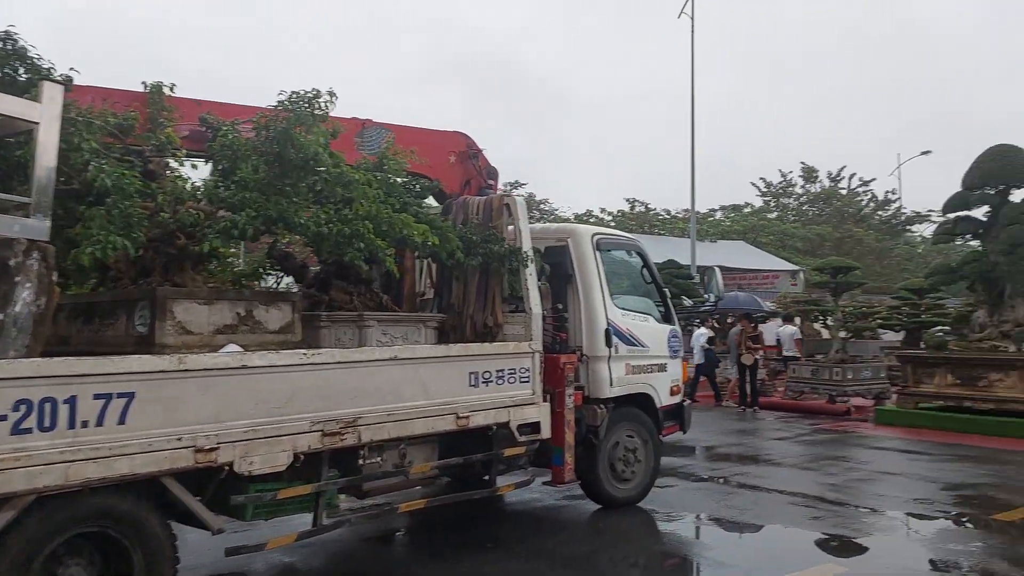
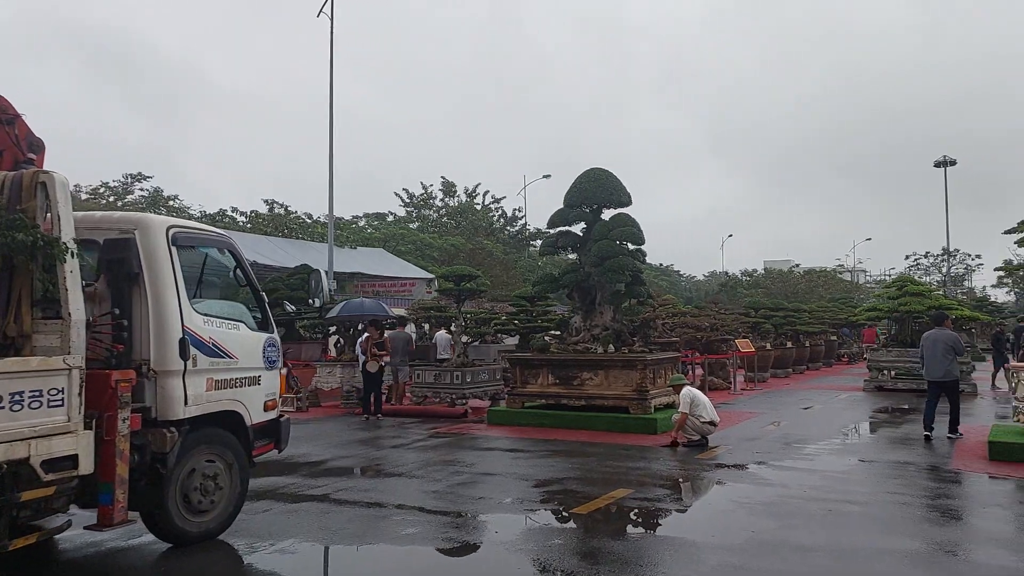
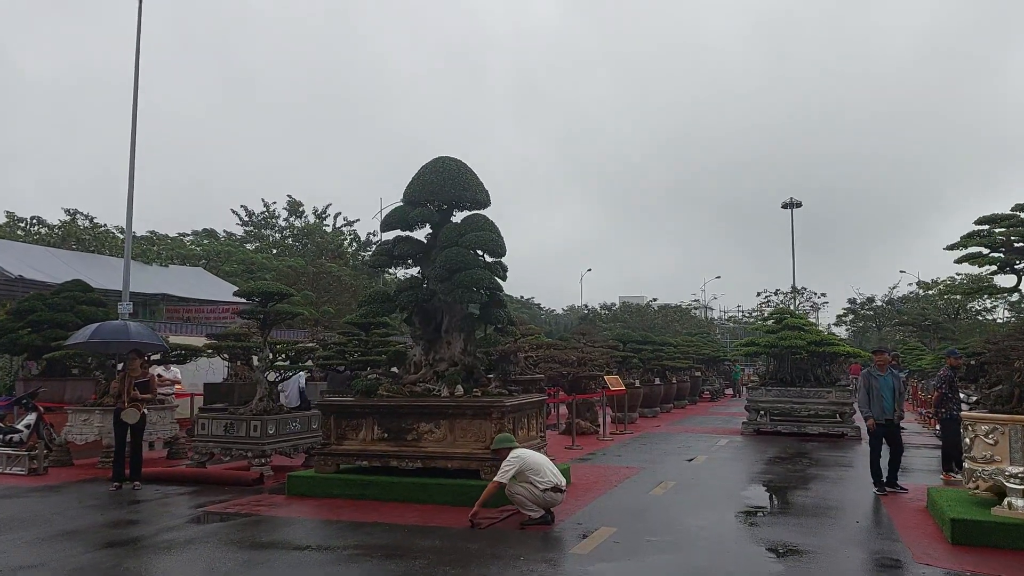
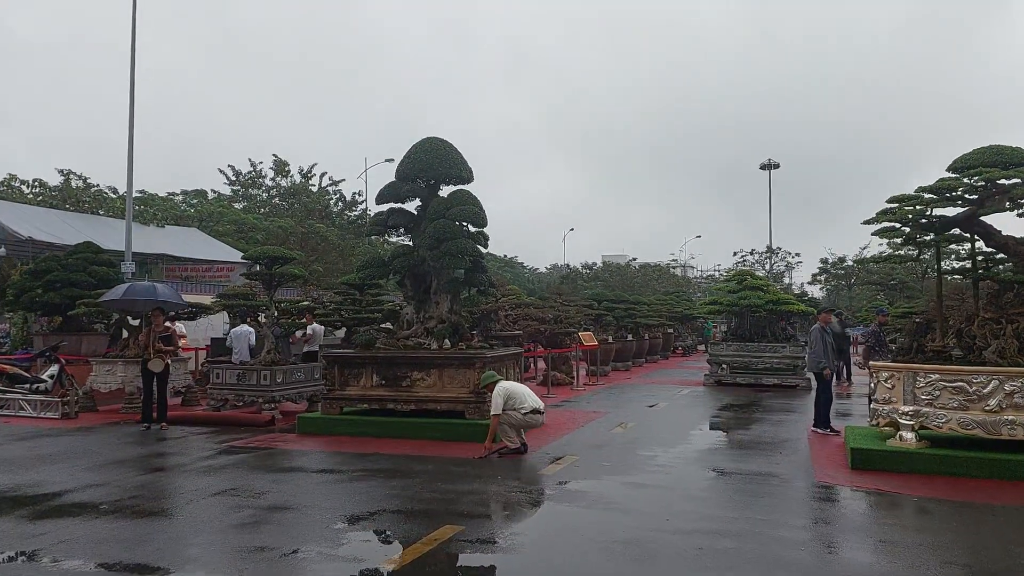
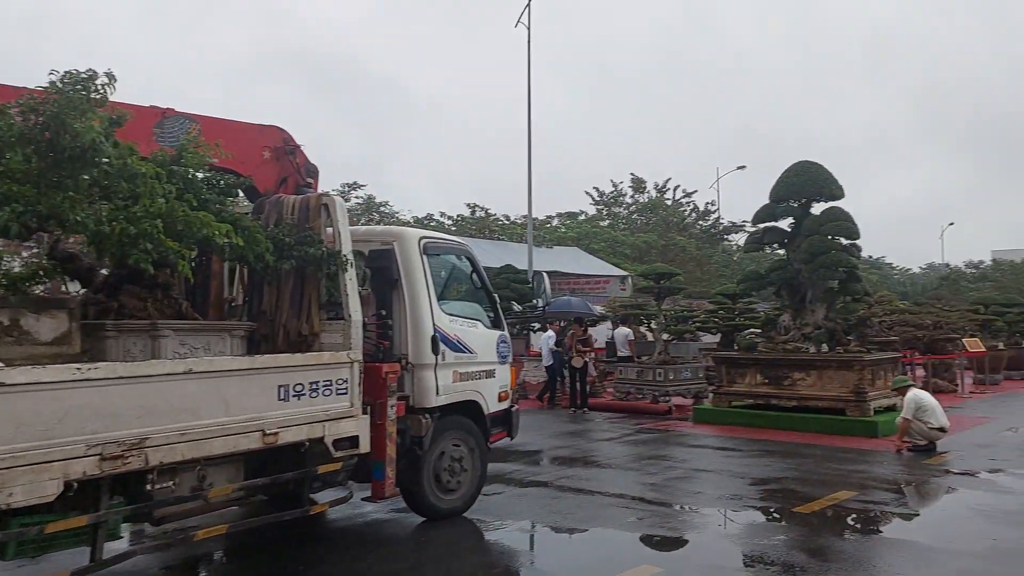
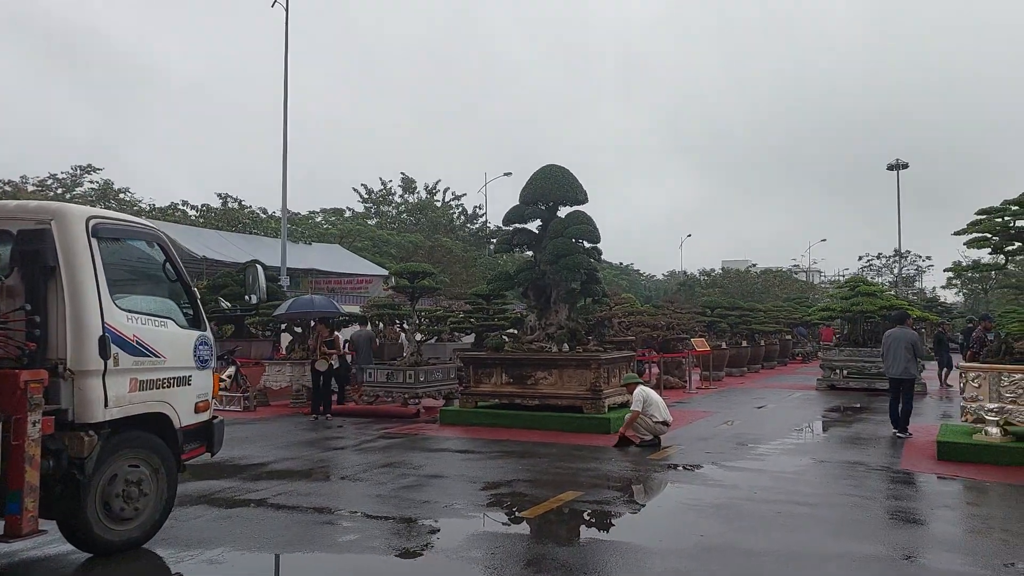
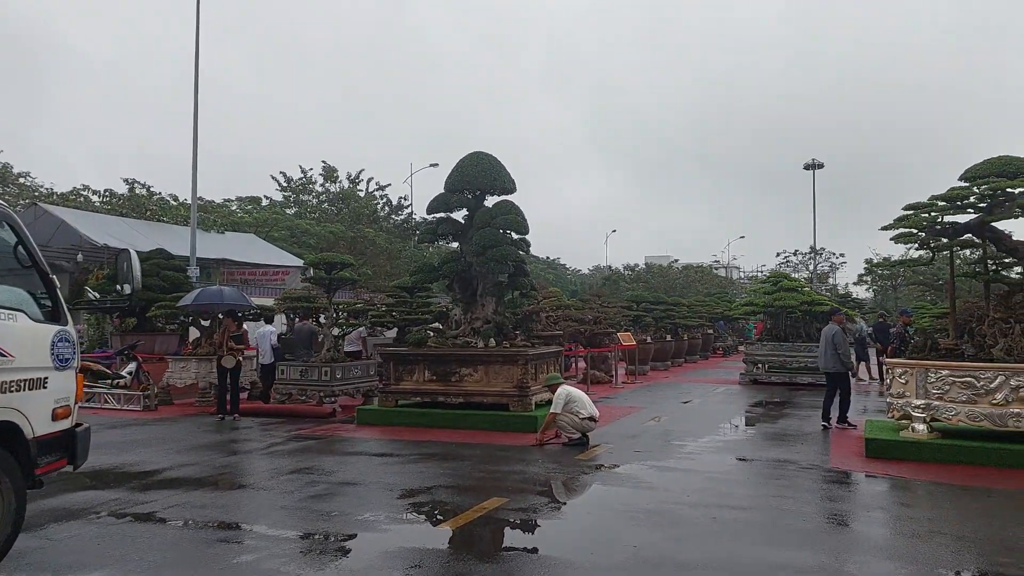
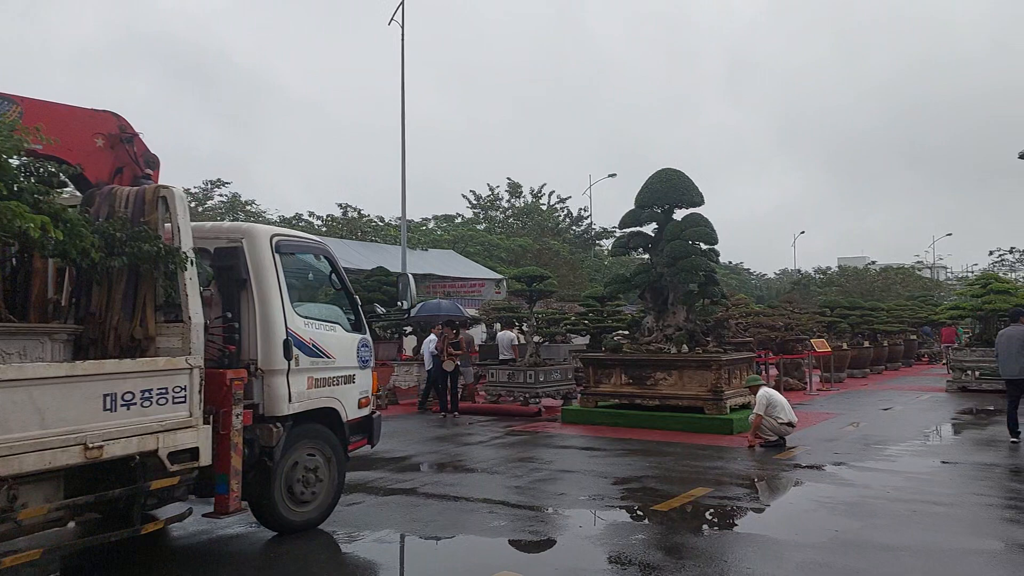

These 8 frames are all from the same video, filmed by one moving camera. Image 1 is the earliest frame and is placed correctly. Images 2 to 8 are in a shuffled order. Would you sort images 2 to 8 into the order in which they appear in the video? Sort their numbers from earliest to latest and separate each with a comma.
5, 8, 2, 6, 7, 4, 3
